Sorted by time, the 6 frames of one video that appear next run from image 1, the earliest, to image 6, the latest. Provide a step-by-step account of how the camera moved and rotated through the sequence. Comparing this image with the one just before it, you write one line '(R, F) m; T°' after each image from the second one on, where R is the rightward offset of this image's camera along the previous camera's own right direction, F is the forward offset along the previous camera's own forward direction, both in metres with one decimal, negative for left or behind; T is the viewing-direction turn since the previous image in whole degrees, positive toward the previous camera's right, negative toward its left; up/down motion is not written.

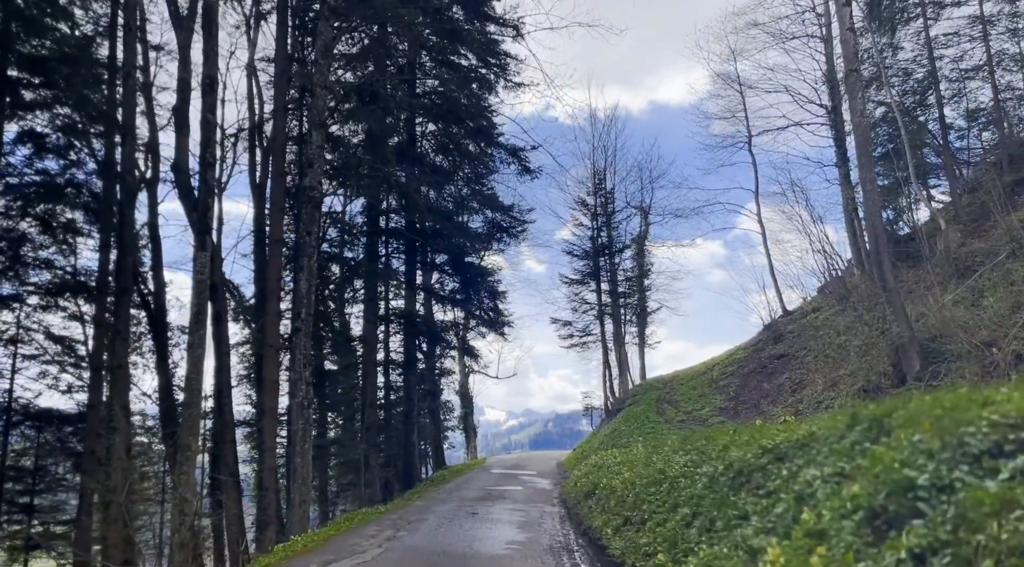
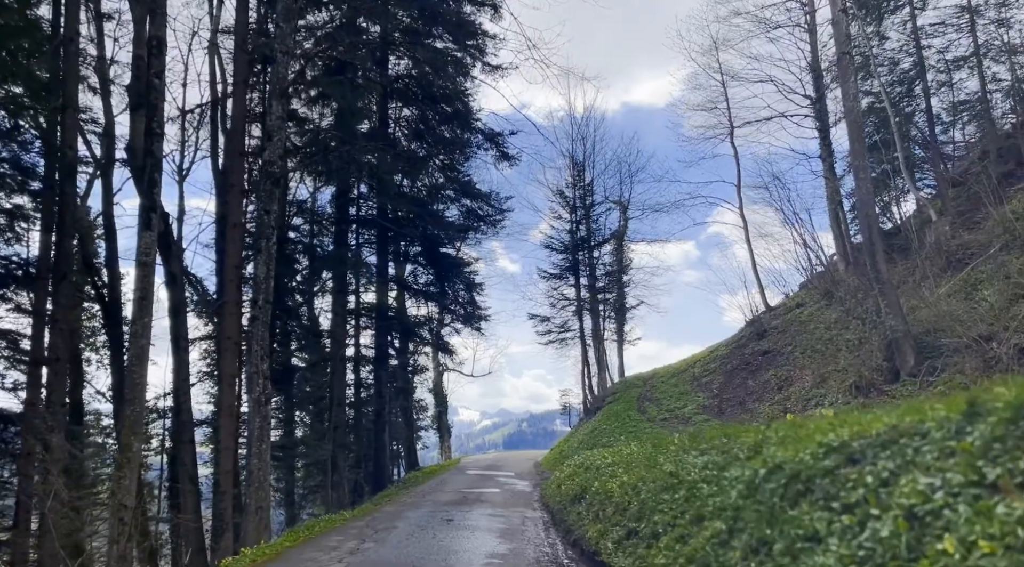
(-0.1, +0.9) m; +2°
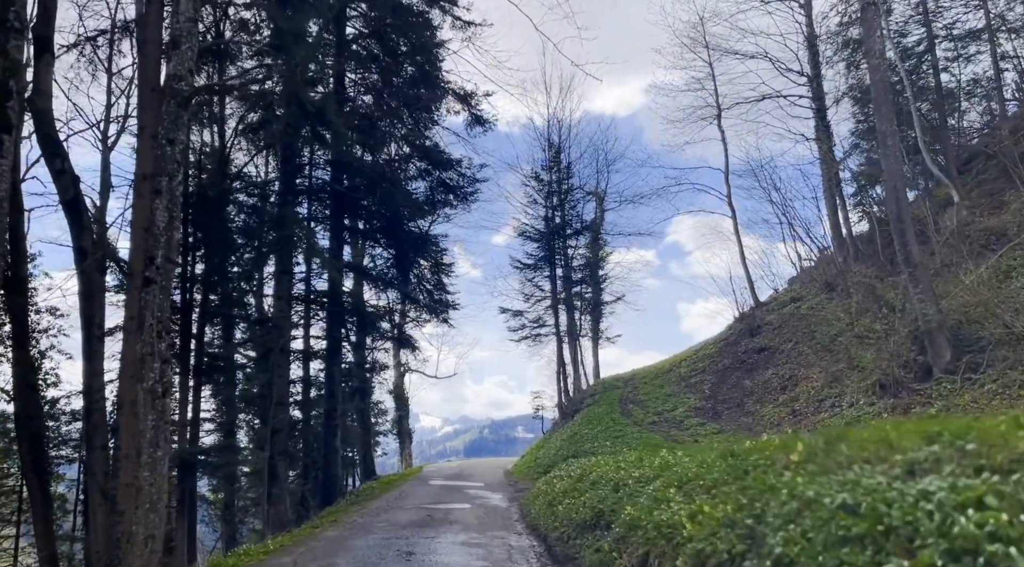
(-0.2, +2.4) m; +3°
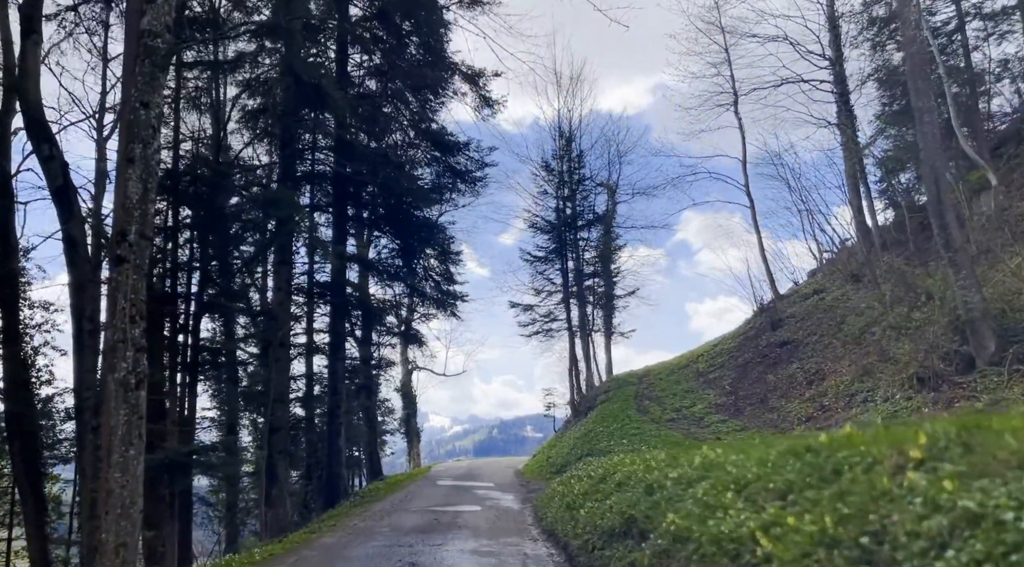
(-0.1, +0.8) m; -1°
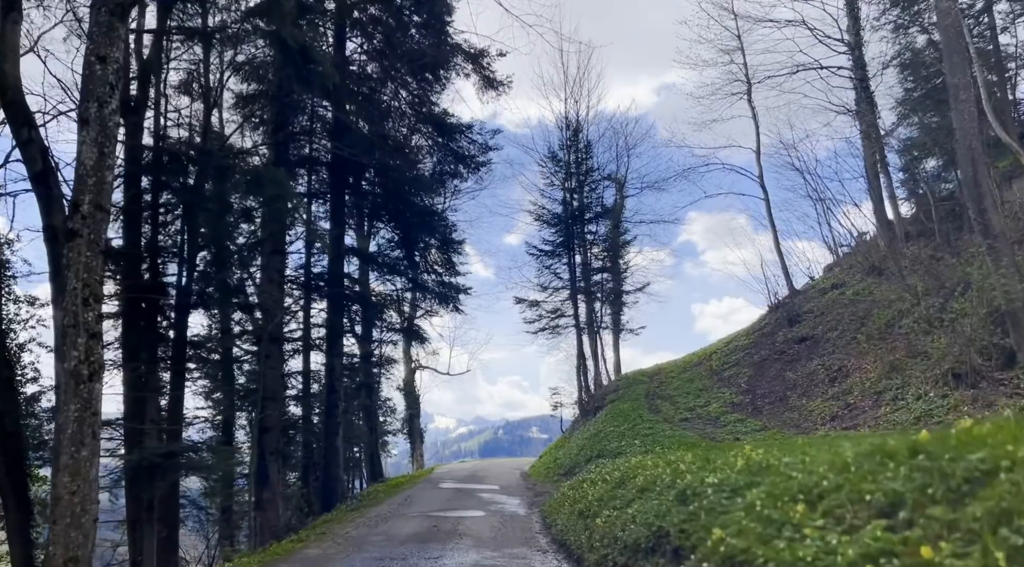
(0.0, +0.8) m; 0°
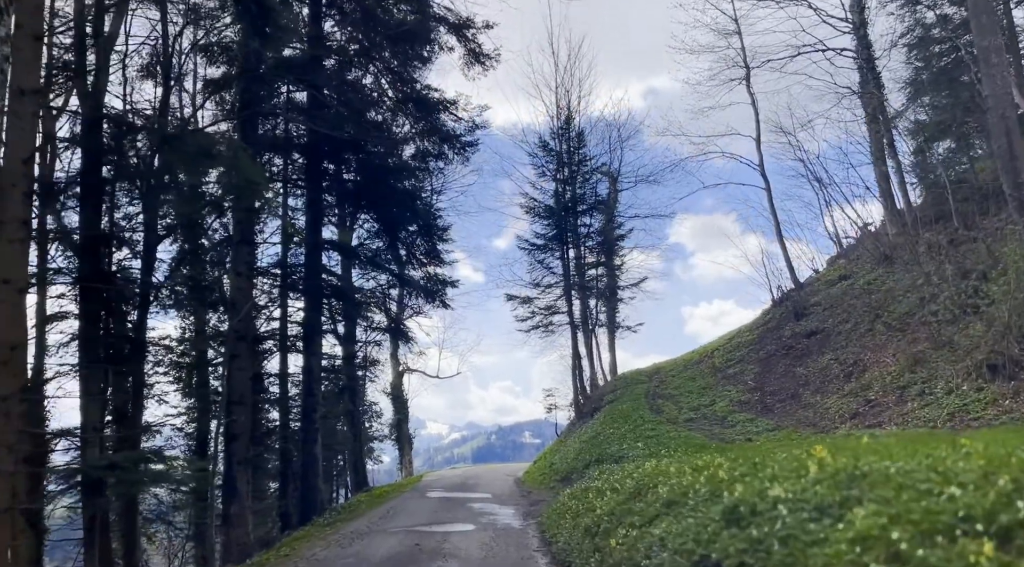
(0.0, +1.2) m; +1°
